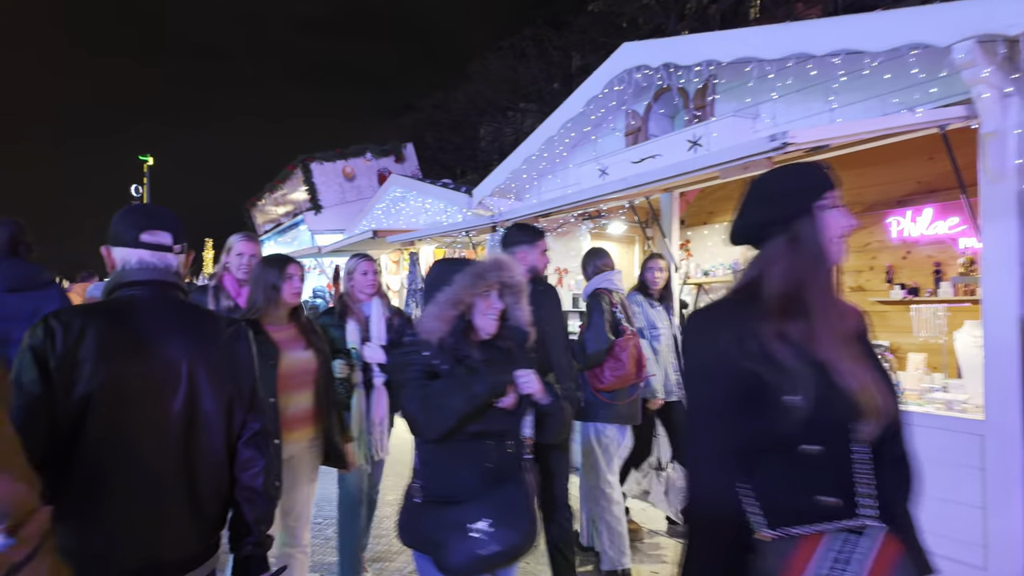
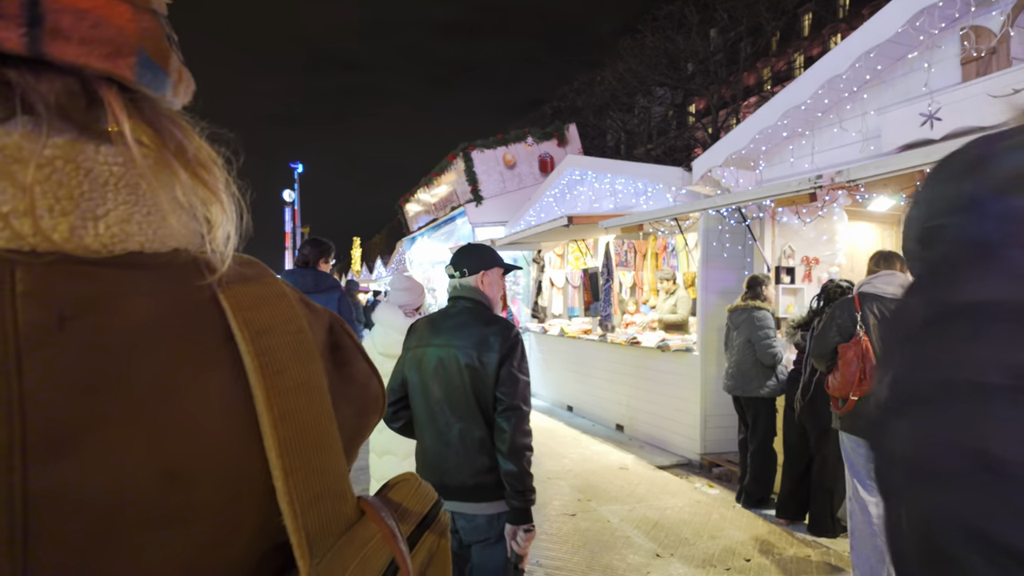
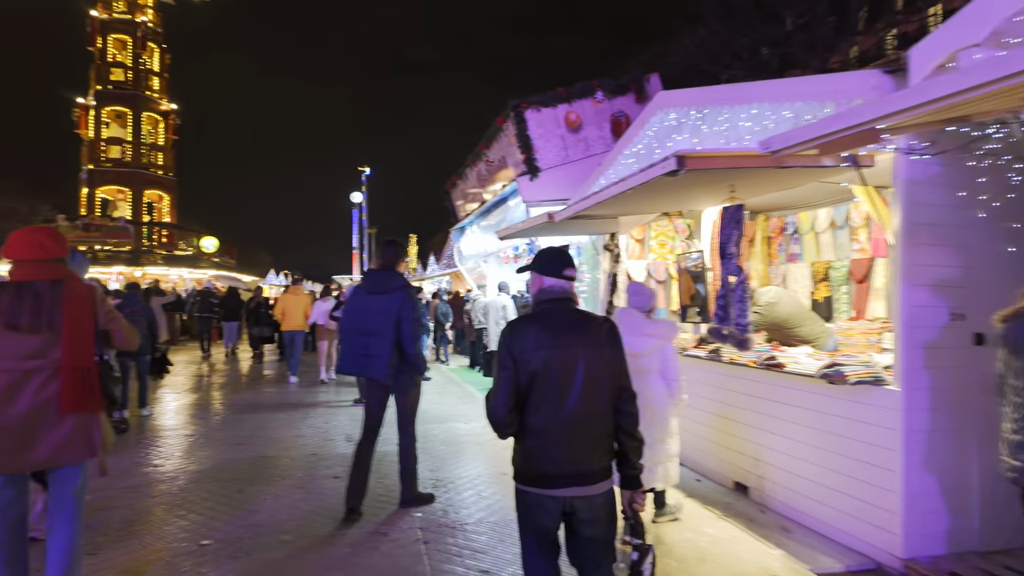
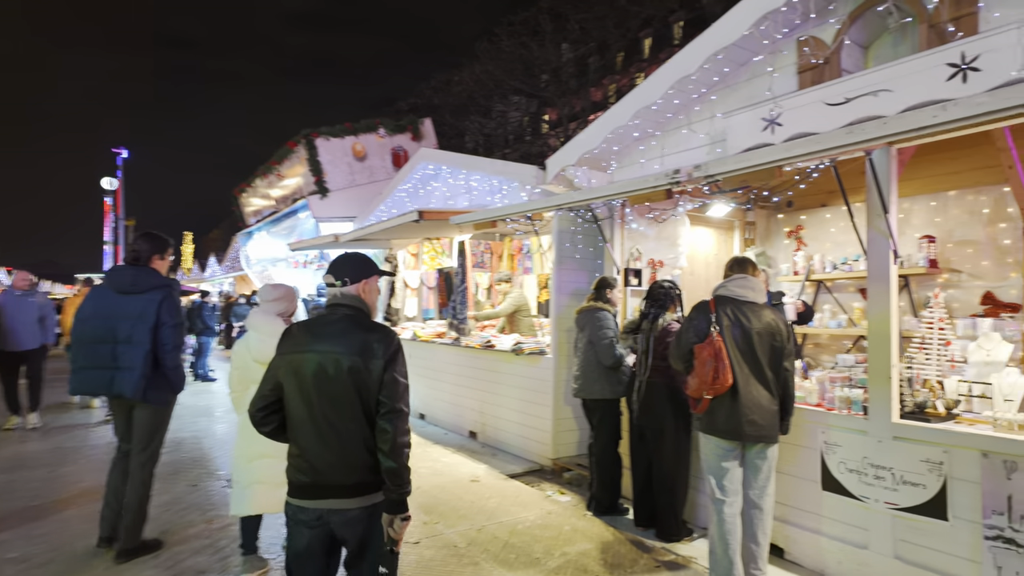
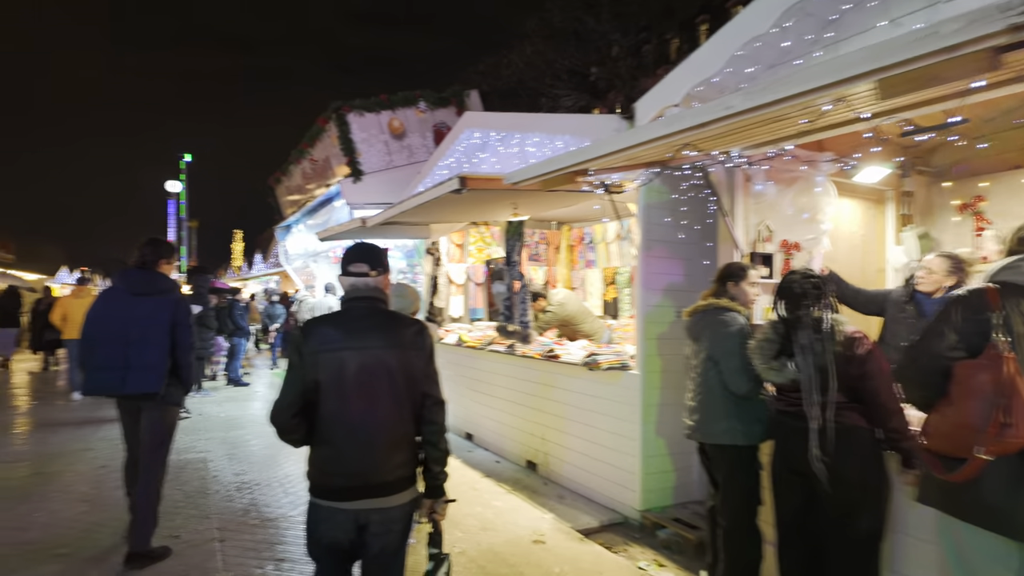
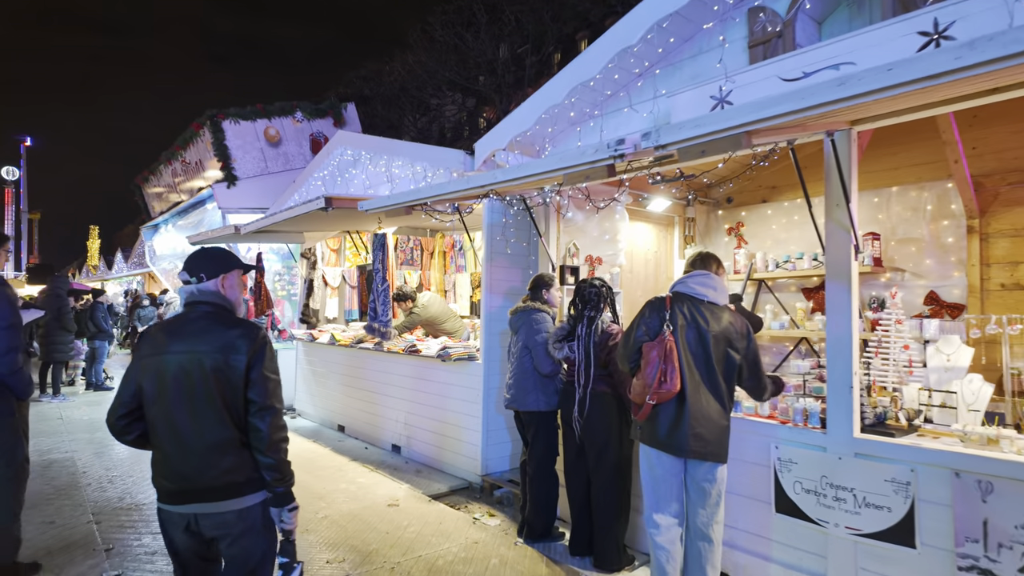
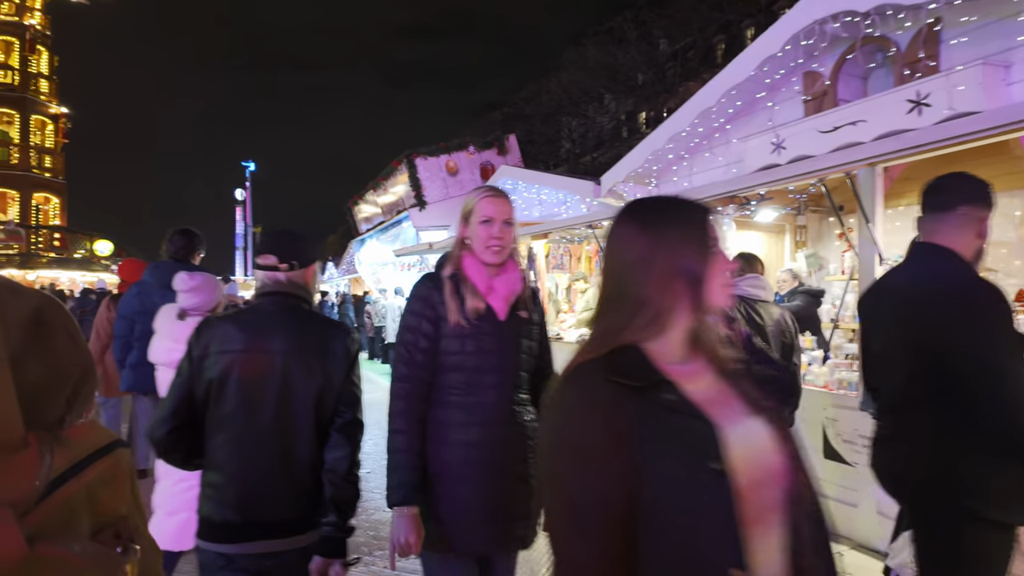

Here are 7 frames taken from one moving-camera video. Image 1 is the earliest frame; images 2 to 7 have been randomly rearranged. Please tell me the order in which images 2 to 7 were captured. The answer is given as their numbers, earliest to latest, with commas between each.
7, 2, 4, 6, 5, 3
